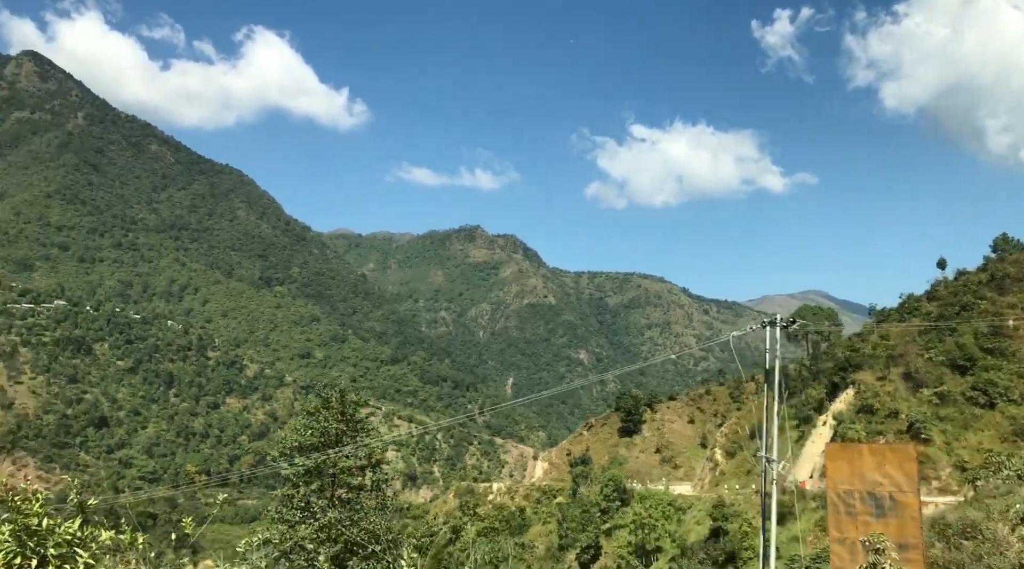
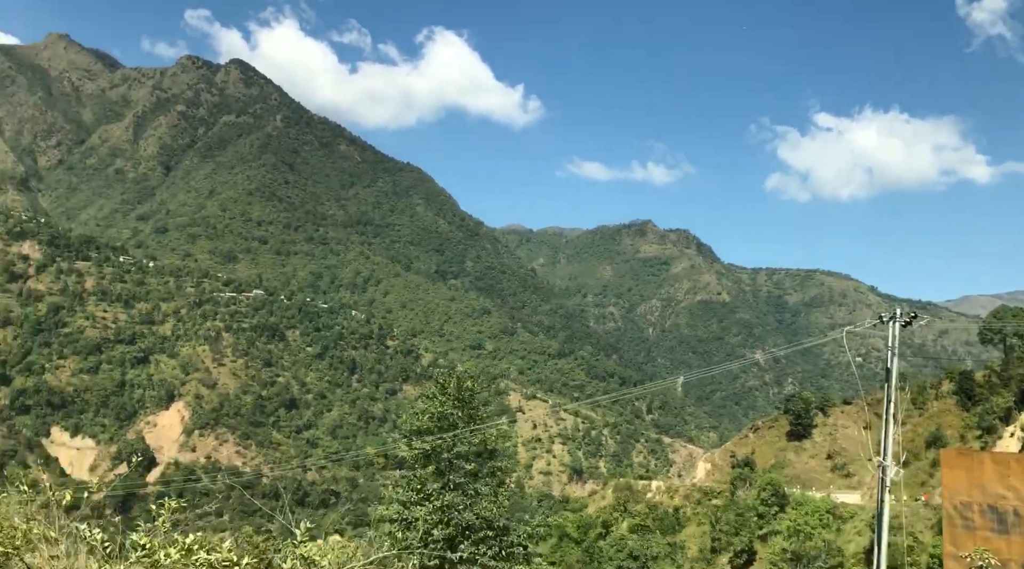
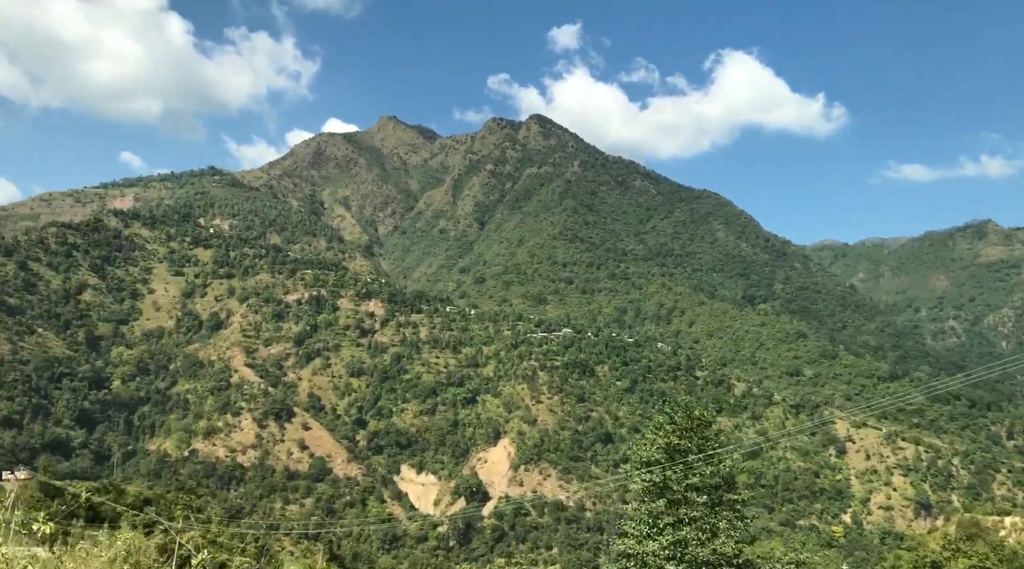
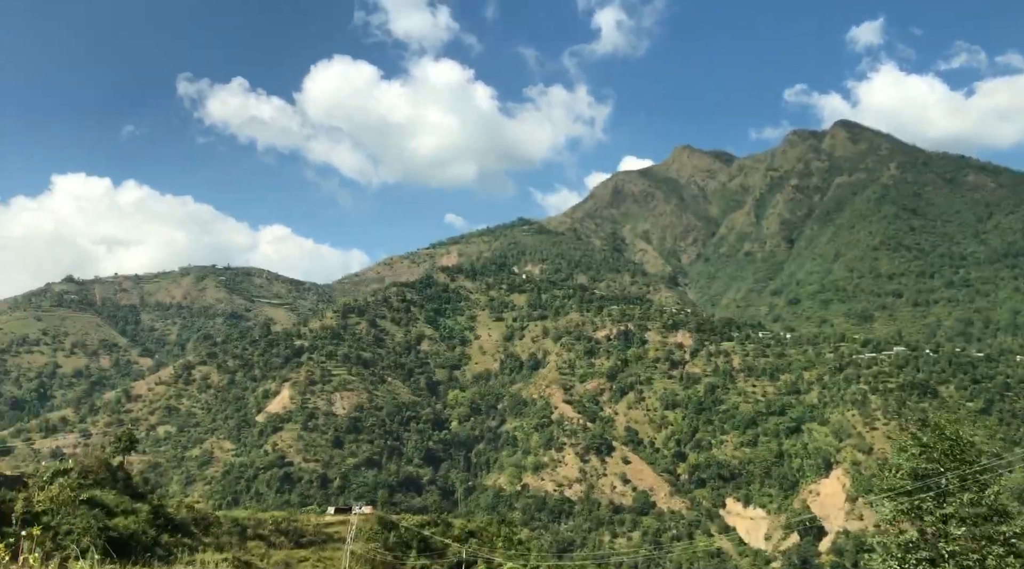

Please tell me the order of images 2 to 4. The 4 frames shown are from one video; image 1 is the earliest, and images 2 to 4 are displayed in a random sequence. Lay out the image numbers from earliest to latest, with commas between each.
2, 3, 4
